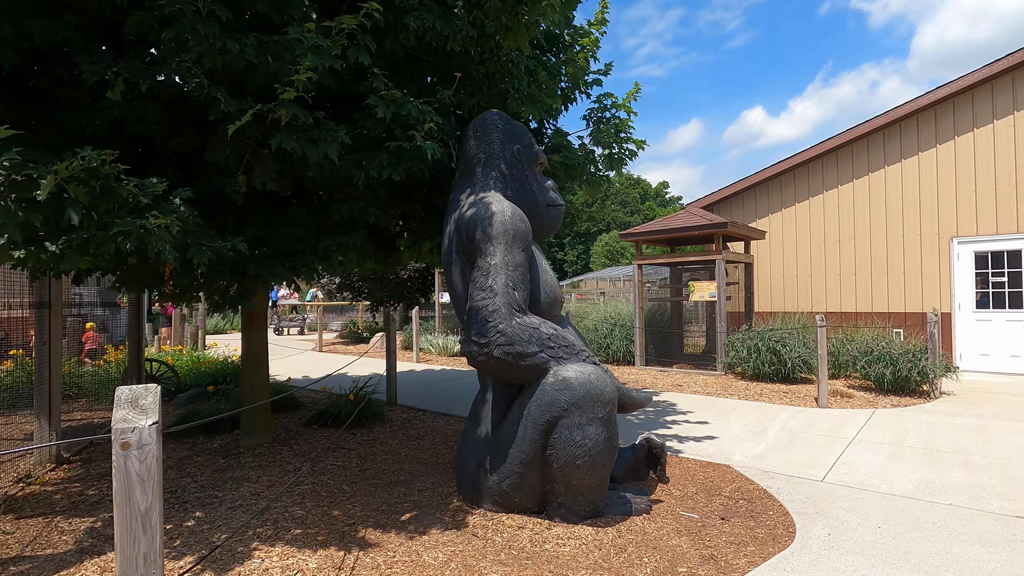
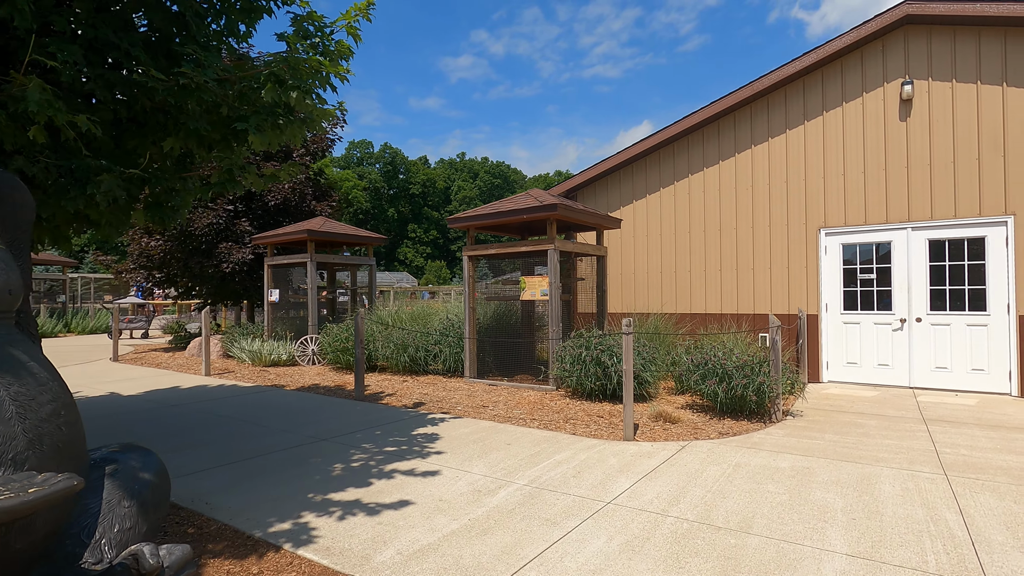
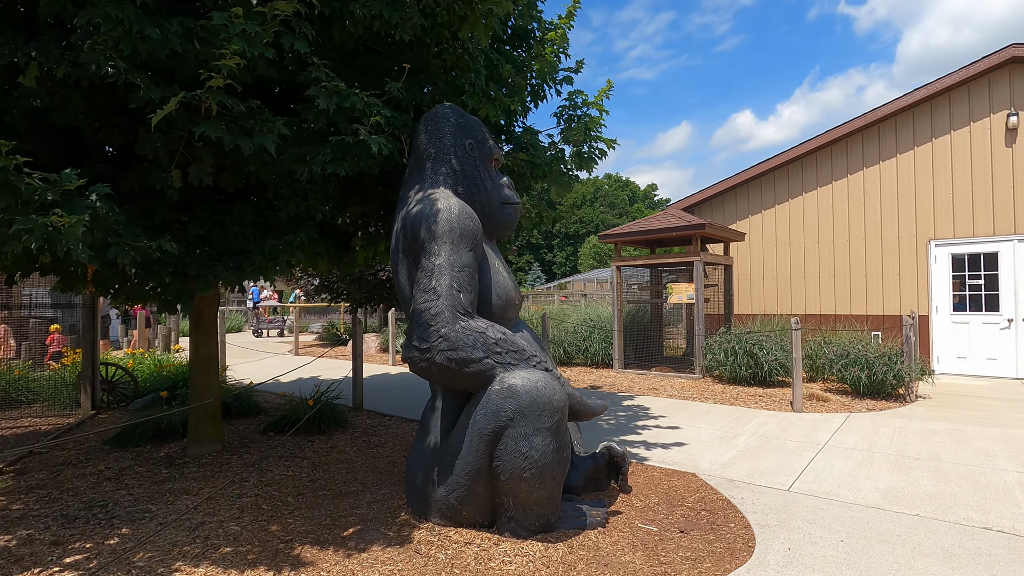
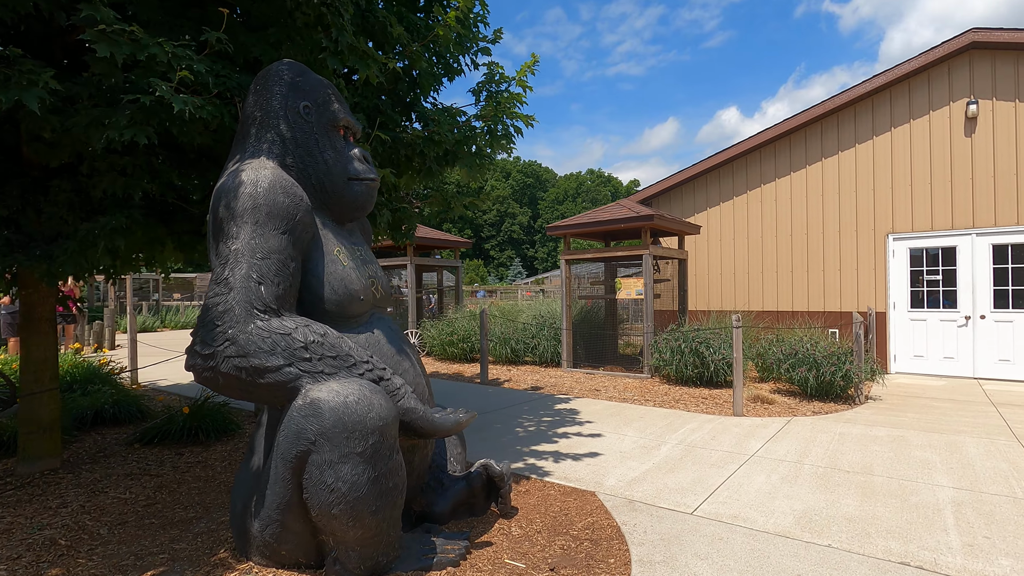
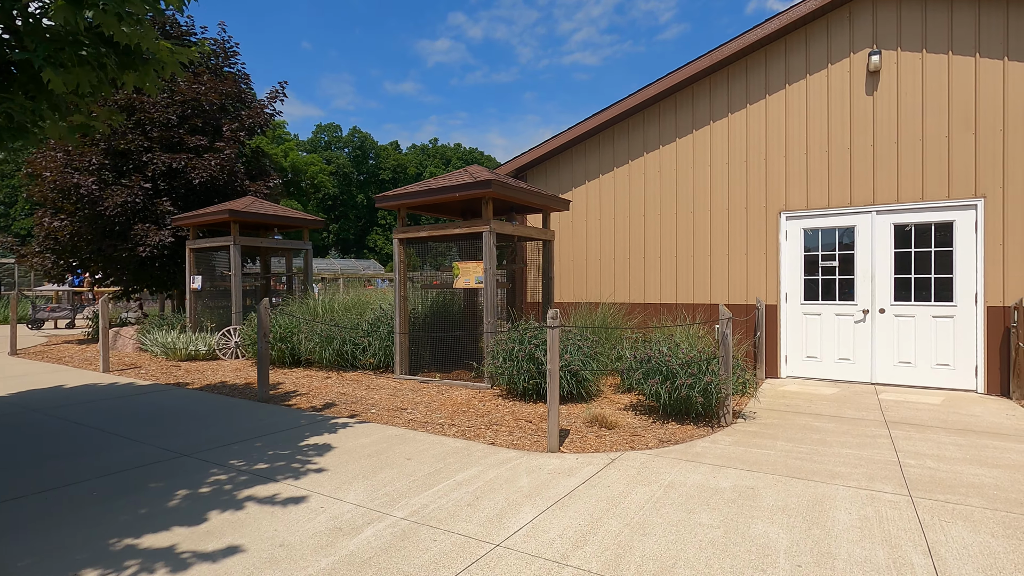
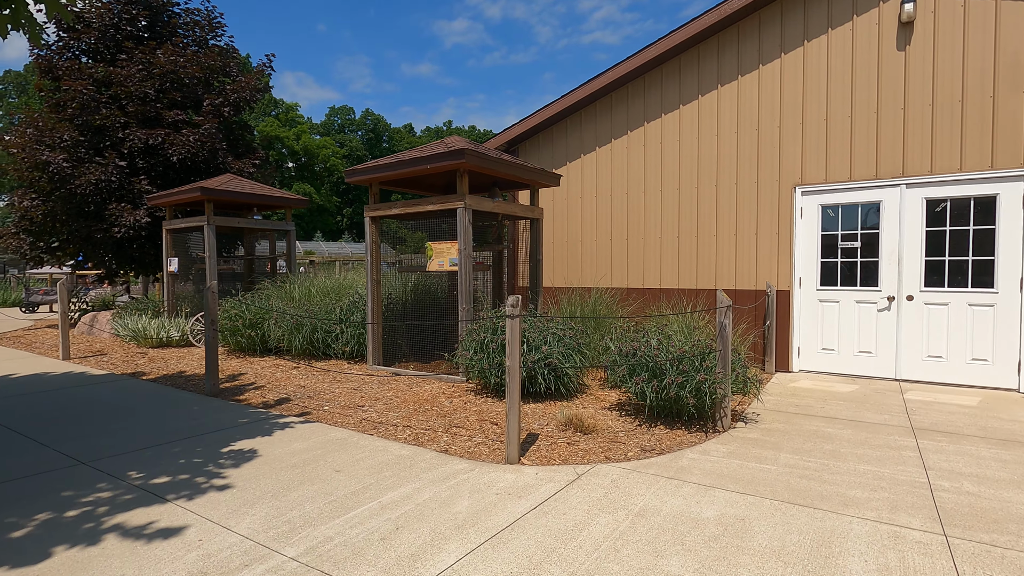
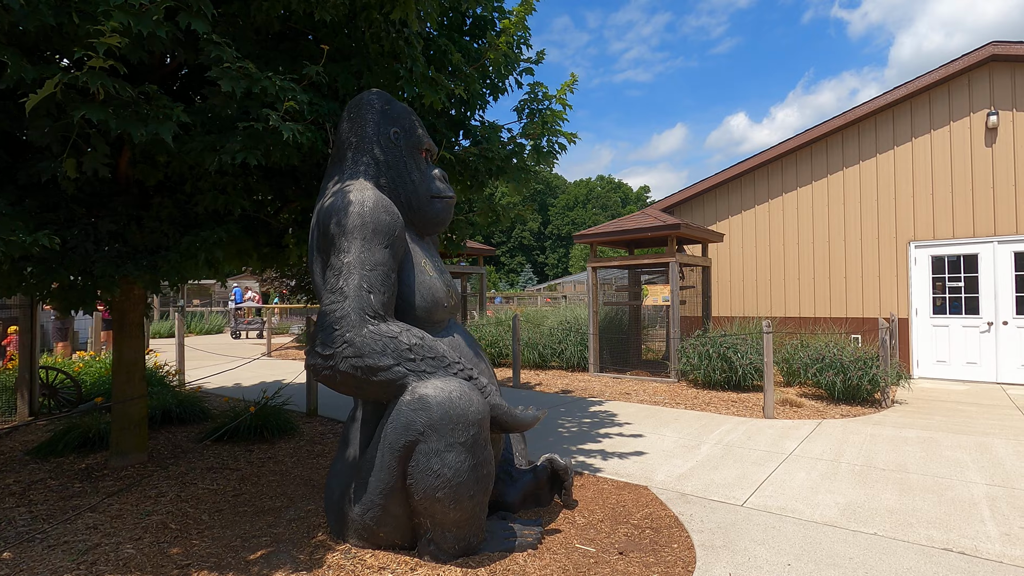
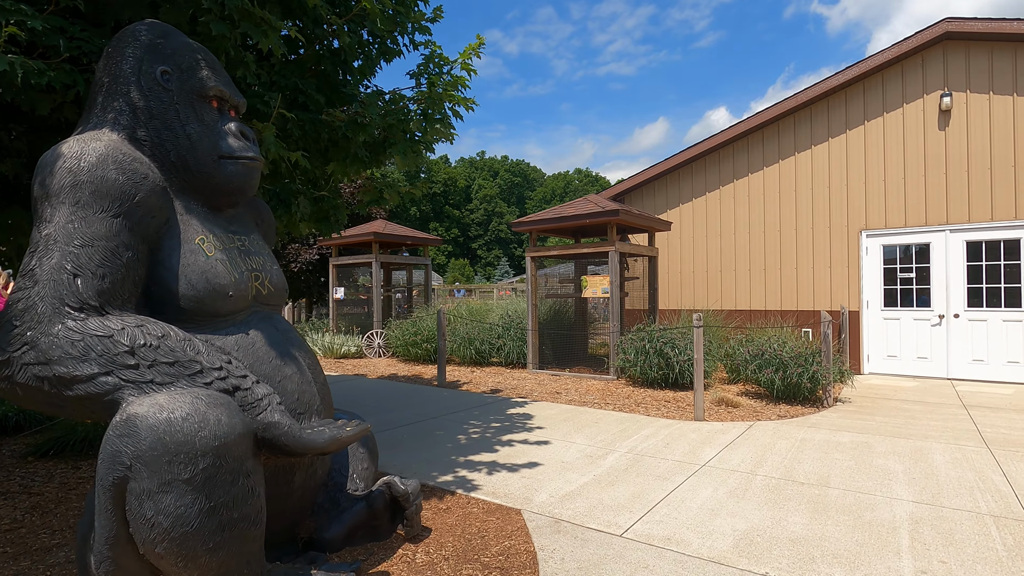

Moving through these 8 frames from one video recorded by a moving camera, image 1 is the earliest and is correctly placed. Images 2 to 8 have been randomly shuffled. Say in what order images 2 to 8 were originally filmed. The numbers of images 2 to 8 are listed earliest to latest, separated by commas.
3, 7, 4, 8, 2, 5, 6
